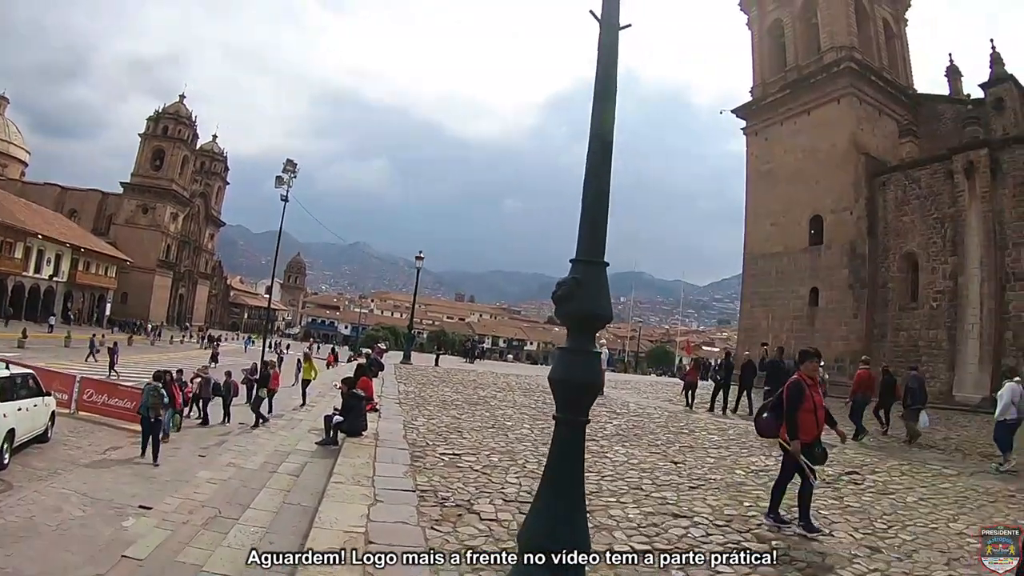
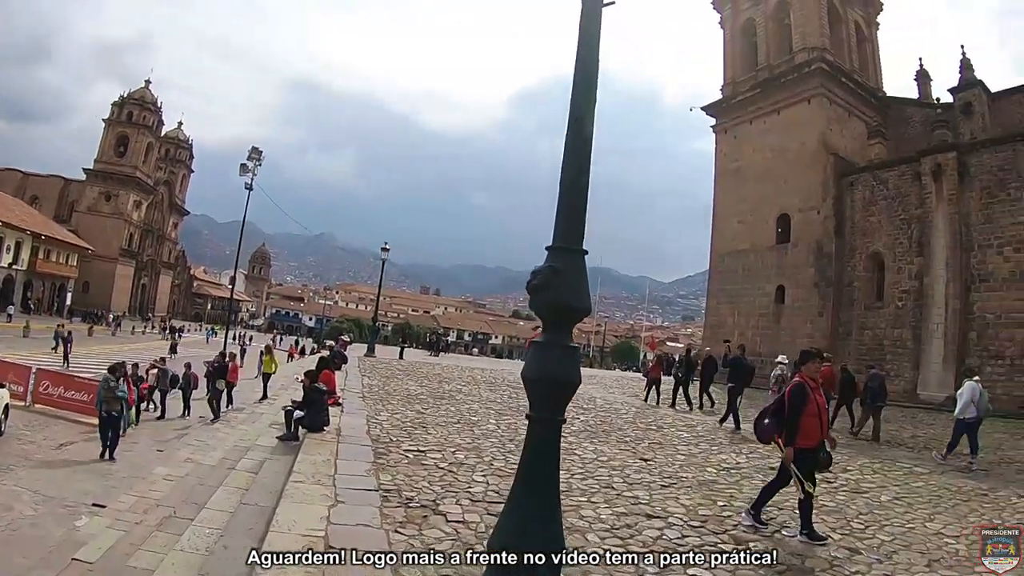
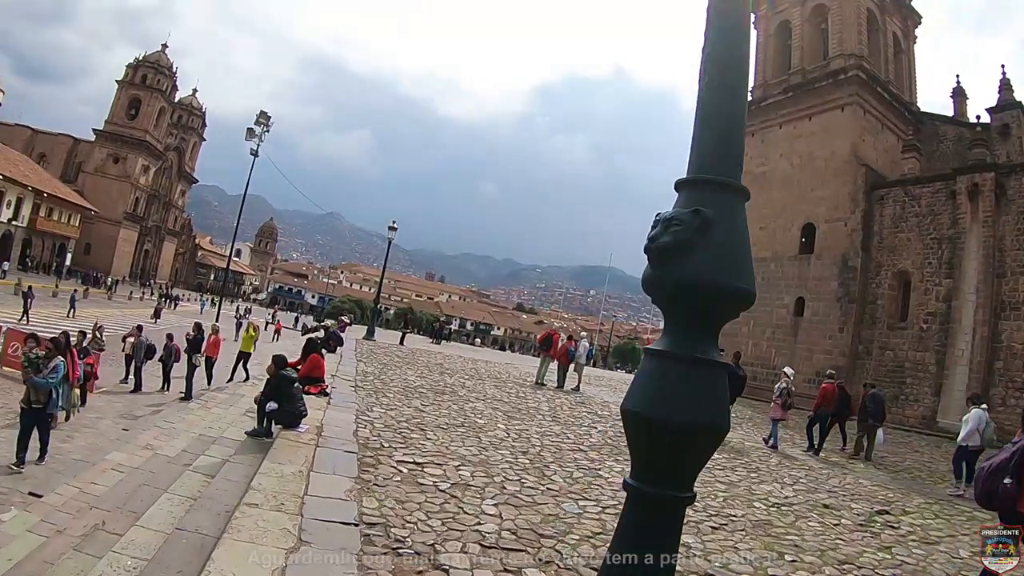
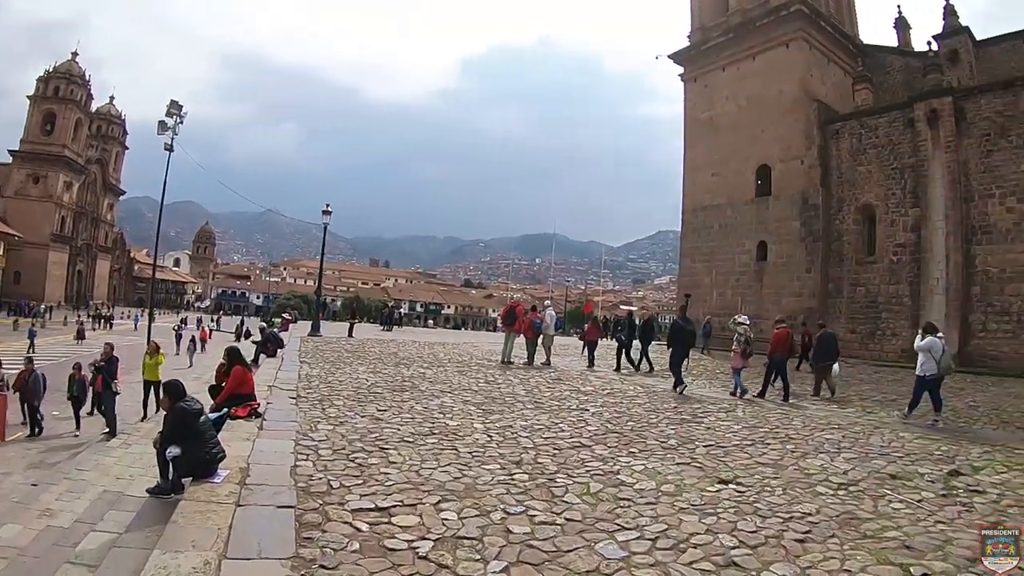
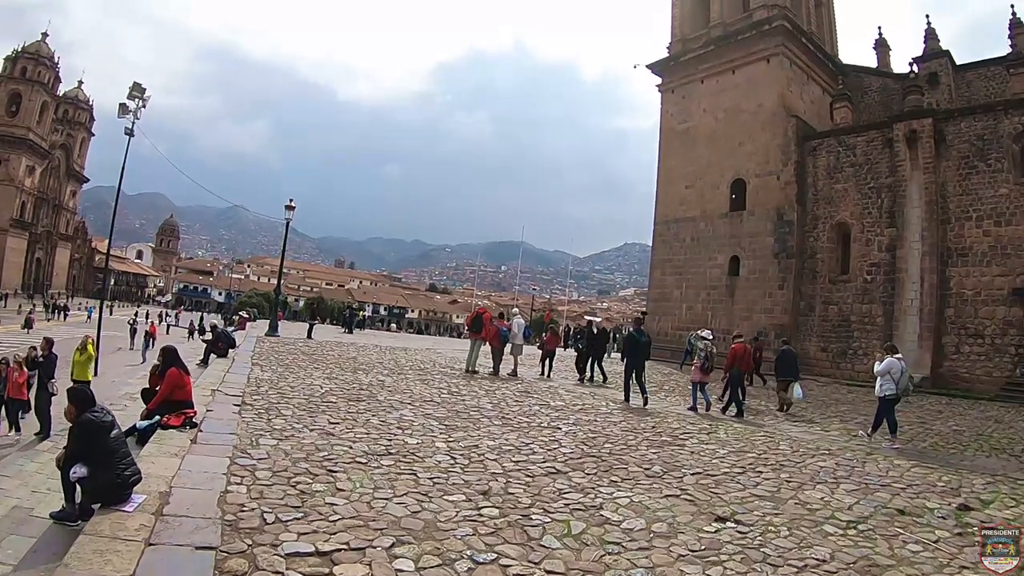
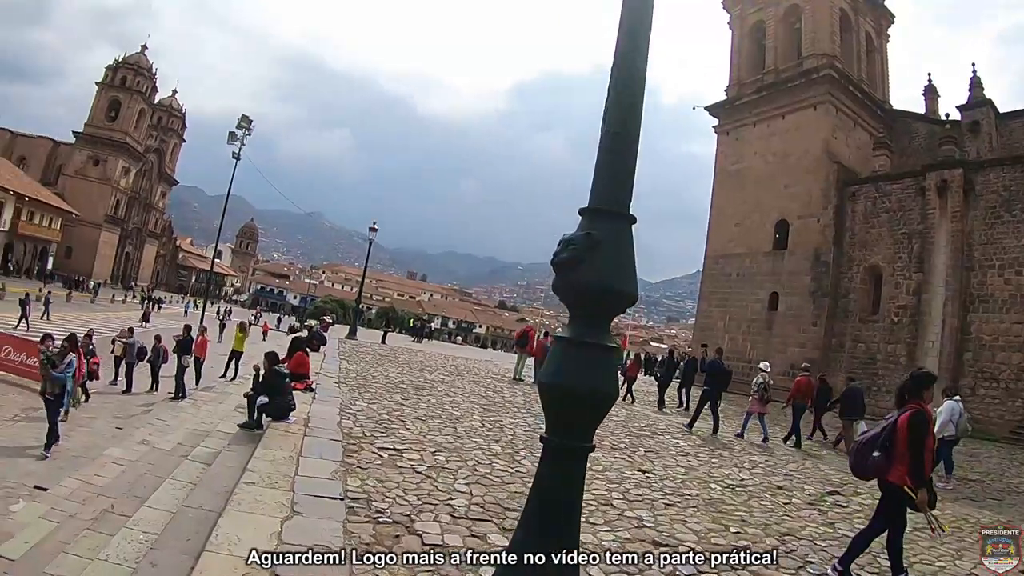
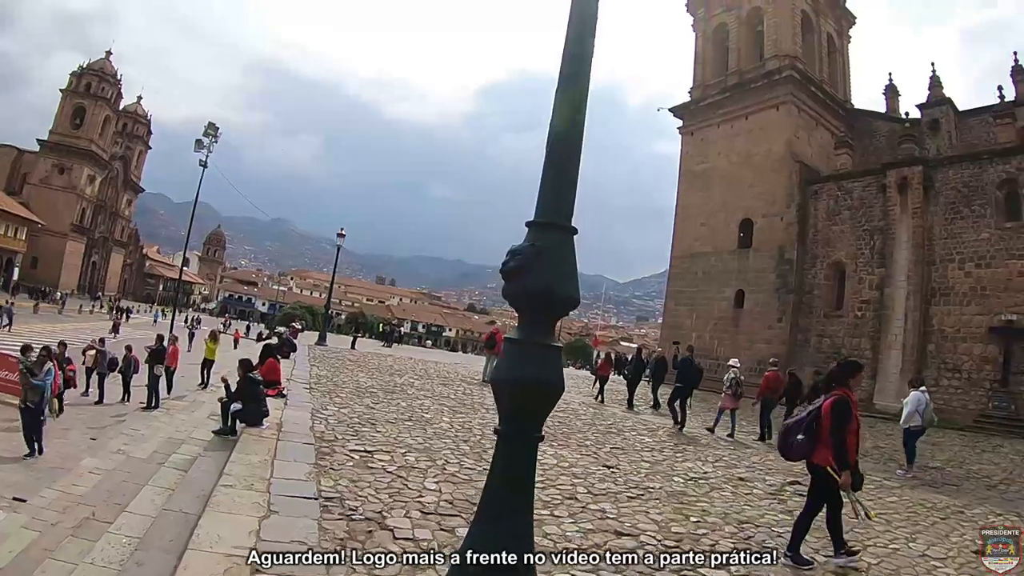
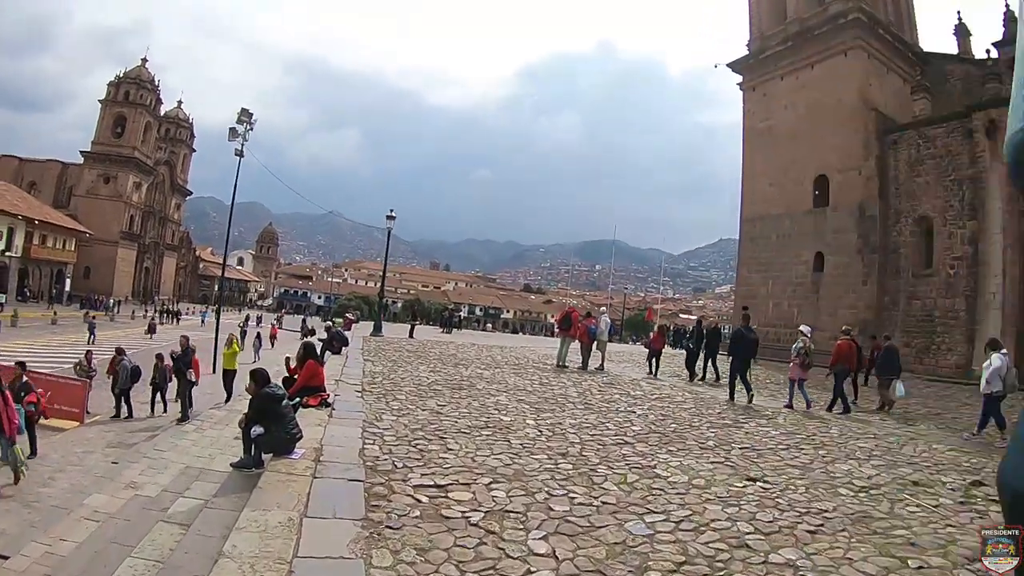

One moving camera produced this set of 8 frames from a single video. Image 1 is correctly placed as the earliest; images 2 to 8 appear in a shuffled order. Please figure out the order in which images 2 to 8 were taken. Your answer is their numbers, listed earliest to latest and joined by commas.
2, 7, 6, 3, 8, 4, 5
